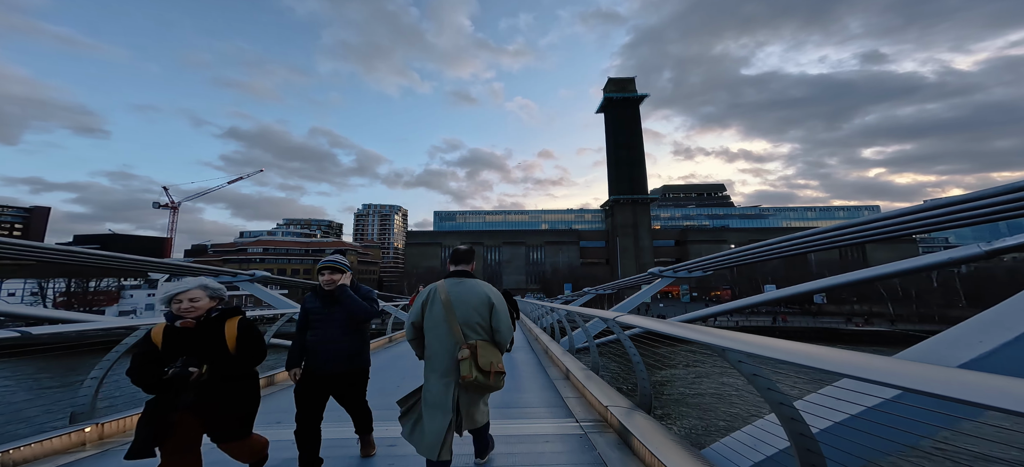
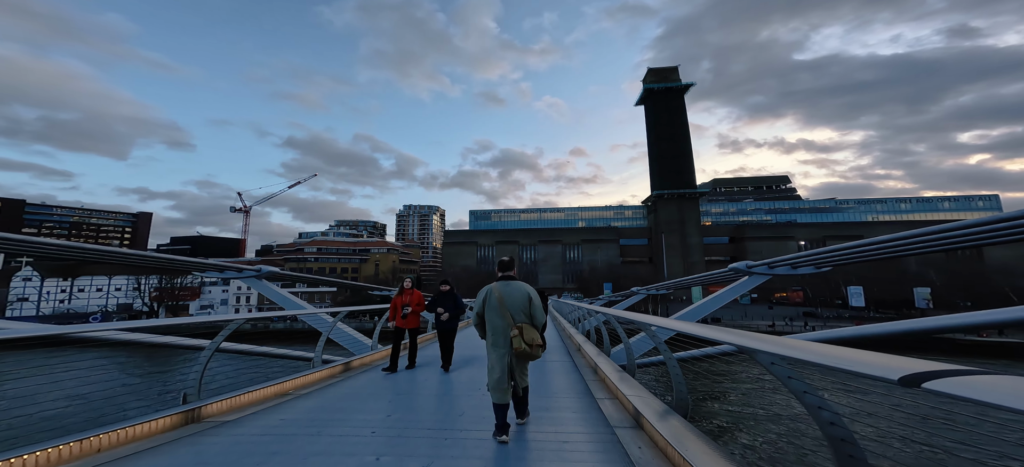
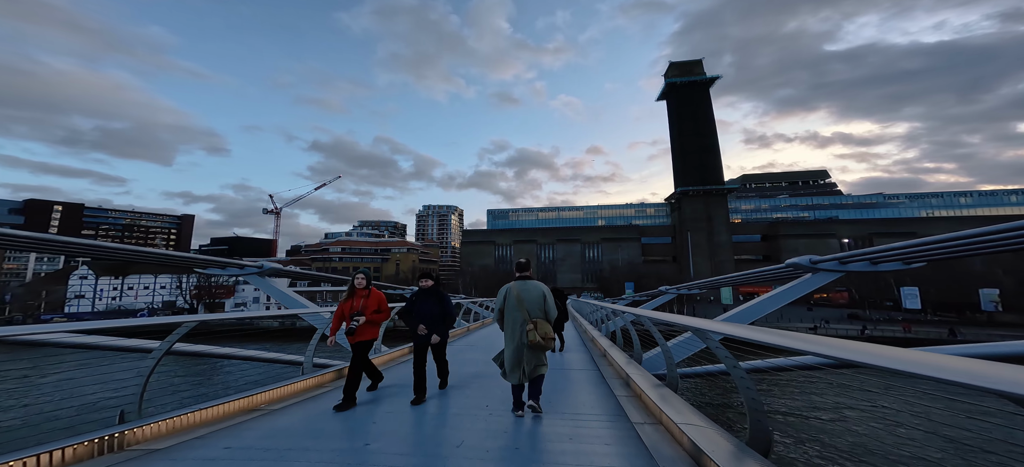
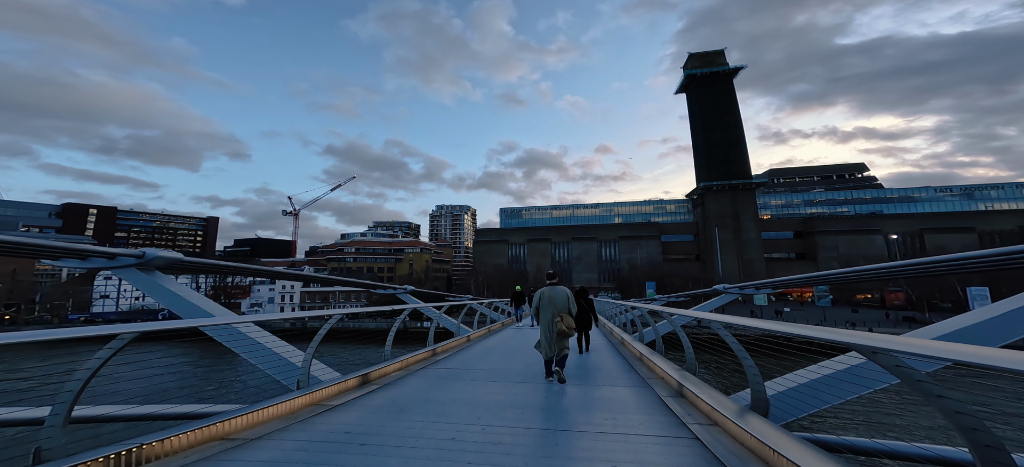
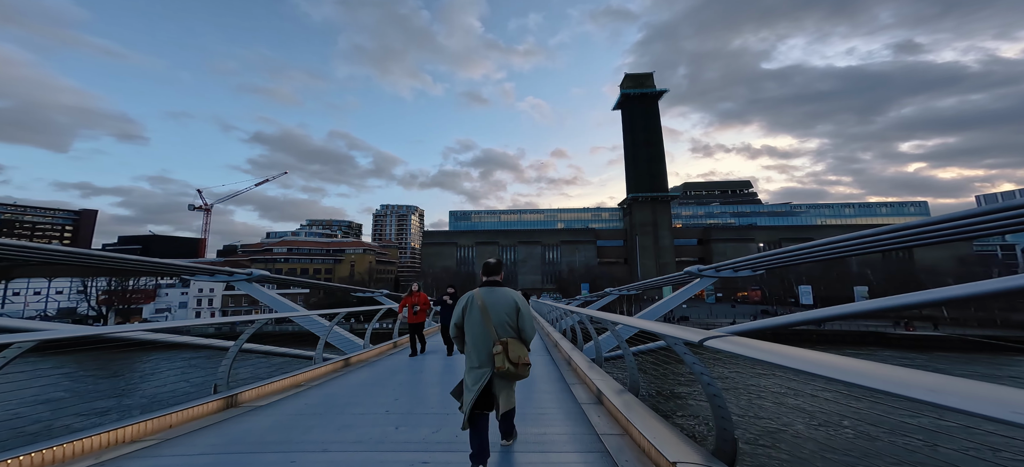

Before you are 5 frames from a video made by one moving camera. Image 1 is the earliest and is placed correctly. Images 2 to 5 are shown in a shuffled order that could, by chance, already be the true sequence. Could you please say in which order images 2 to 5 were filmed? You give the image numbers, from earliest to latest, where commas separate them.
5, 2, 3, 4
